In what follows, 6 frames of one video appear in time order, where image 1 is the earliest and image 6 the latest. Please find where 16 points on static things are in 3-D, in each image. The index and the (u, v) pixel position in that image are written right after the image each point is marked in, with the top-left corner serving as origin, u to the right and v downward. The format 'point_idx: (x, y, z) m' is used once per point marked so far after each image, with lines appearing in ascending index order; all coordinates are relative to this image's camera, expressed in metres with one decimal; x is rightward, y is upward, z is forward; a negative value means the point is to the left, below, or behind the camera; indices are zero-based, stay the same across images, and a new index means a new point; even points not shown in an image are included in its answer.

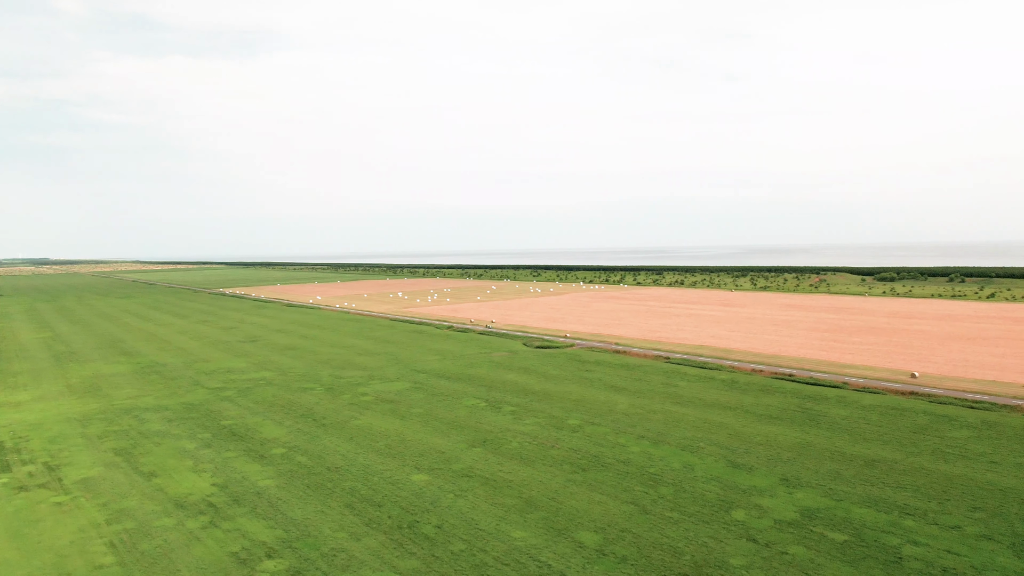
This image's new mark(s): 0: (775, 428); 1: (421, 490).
0: (+5.9, -3.1, +17.6) m
1: (-1.6, -3.6, +14.0) m
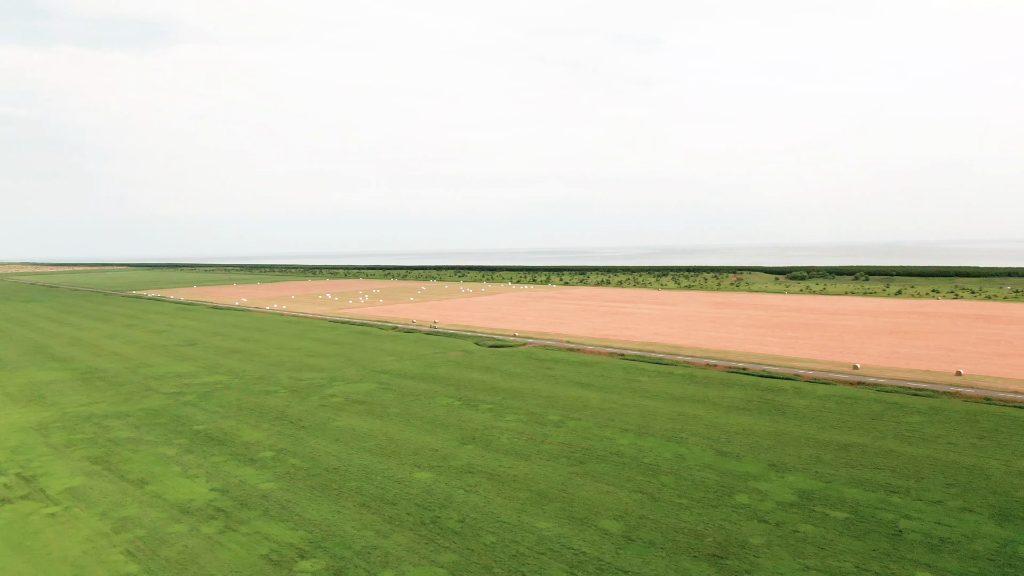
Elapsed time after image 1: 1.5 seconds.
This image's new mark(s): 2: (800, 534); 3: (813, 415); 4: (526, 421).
0: (+5.6, -3.1, +18.7) m
1: (-1.5, -3.6, +14.2) m
2: (+4.2, -3.6, +11.5) m
3: (+7.1, -3.0, +18.6) m
4: (+0.4, -3.2, +19.0) m
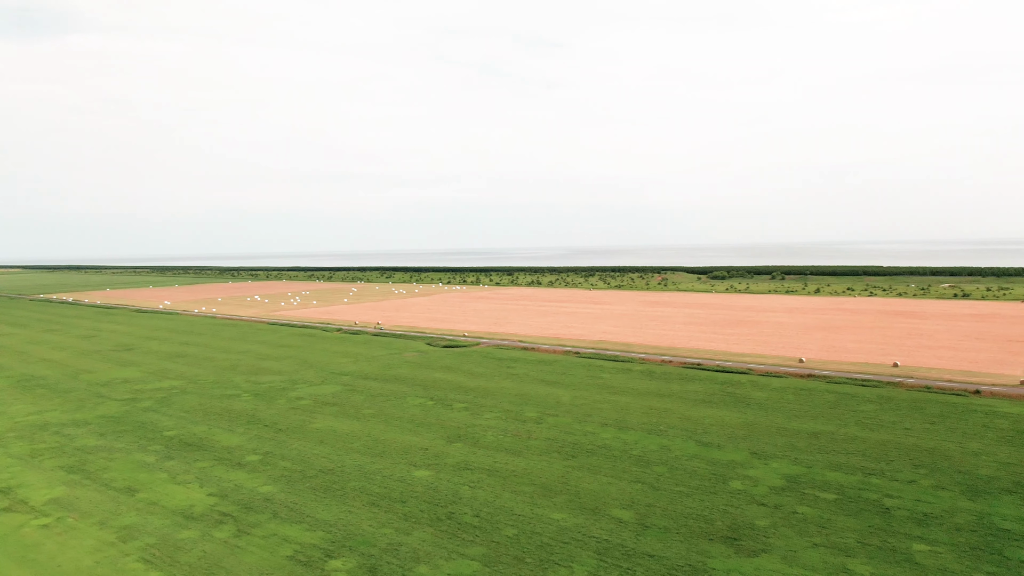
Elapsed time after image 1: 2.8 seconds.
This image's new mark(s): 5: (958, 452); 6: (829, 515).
0: (+5.1, -3.0, +19.6) m
1: (-1.4, -3.6, +14.4) m
2: (+4.5, -3.6, +12.4) m
3: (+6.6, -2.9, +19.8) m
4: (-0.2, -3.2, +19.4) m
5: (+8.7, -3.2, +15.4) m
6: (+5.0, -3.5, +12.3) m
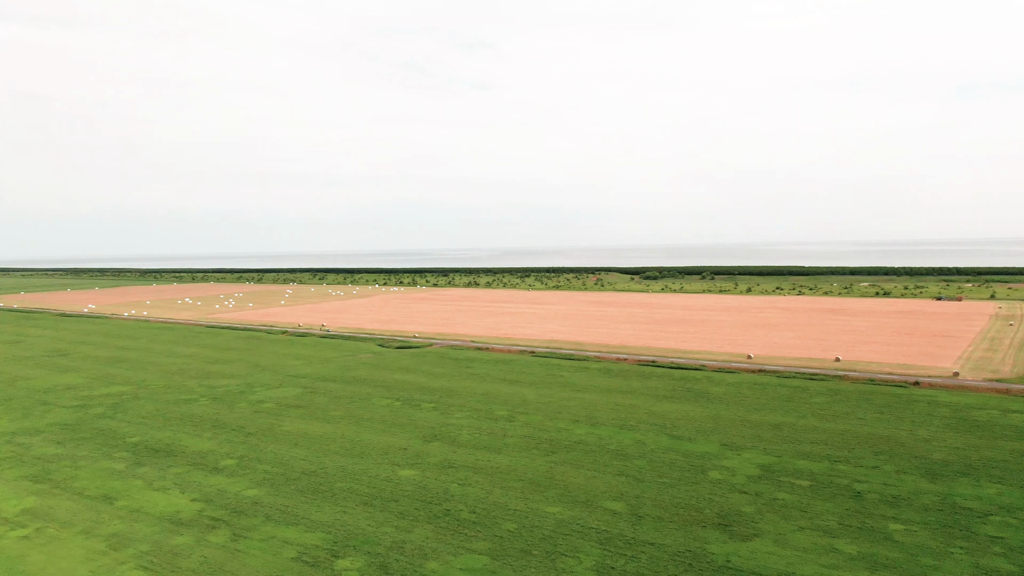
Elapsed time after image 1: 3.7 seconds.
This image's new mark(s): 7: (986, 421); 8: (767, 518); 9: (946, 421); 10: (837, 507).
0: (+4.3, -3.0, +20.4) m
1: (-1.7, -3.6, +14.5) m
2: (+4.5, -3.5, +13.1) m
3: (+5.8, -2.9, +20.6) m
4: (-0.9, -3.2, +19.6) m
5: (+8.3, -3.2, +16.5) m
6: (+4.9, -3.5, +13.1) m
7: (+10.6, -3.0, +17.6) m
8: (+4.0, -3.6, +12.3) m
9: (+9.8, -3.0, +17.7) m
10: (+5.3, -3.5, +12.8) m
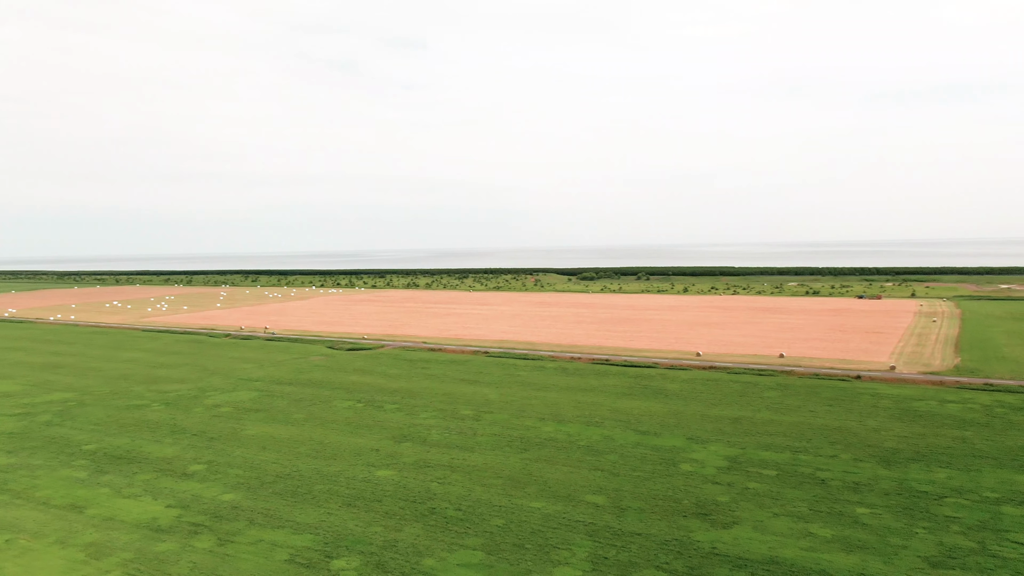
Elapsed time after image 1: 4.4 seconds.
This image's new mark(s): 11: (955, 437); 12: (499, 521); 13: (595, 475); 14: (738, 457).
0: (+3.4, -3.0, +20.9) m
1: (-2.0, -3.6, +14.6) m
2: (+4.2, -3.5, +13.7) m
3: (+4.9, -2.9, +21.4) m
4: (-1.7, -3.2, +19.7) m
5: (+7.7, -3.1, +17.4) m
6: (+4.6, -3.5, +13.7) m
7: (+9.9, -2.9, +18.8) m
8: (+3.8, -3.6, +12.9) m
9: (+9.0, -3.0, +18.8) m
10: (+5.0, -3.5, +13.5) m
11: (+9.3, -3.1, +16.5) m
12: (-0.2, -3.7, +12.5) m
13: (+1.6, -3.5, +14.8) m
14: (+4.5, -3.4, +15.6) m
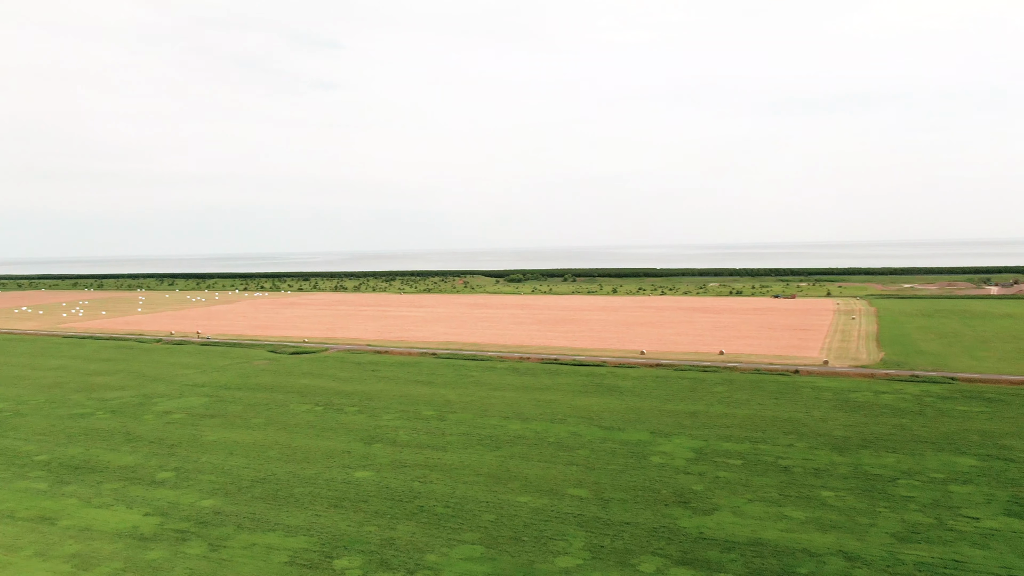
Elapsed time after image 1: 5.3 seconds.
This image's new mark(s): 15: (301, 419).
0: (+2.3, -3.0, +21.6) m
1: (-2.4, -3.6, +14.6) m
2: (+3.9, -3.5, +14.5) m
3: (+3.7, -2.9, +22.1) m
4: (-2.6, -3.3, +19.8) m
5: (+7.0, -3.1, +18.5) m
6: (+4.3, -3.5, +14.5) m
7: (+9.0, -2.9, +20.1) m
8: (+3.6, -3.6, +13.6) m
9: (+8.2, -2.9, +20.0) m
10: (+4.7, -3.5, +14.3) m
11: (+8.6, -3.1, +17.8) m
12: (-0.4, -3.7, +12.8) m
13: (+1.2, -3.5, +15.3) m
14: (+4.0, -3.3, +16.4) m
15: (-5.4, -3.3, +19.9) m
